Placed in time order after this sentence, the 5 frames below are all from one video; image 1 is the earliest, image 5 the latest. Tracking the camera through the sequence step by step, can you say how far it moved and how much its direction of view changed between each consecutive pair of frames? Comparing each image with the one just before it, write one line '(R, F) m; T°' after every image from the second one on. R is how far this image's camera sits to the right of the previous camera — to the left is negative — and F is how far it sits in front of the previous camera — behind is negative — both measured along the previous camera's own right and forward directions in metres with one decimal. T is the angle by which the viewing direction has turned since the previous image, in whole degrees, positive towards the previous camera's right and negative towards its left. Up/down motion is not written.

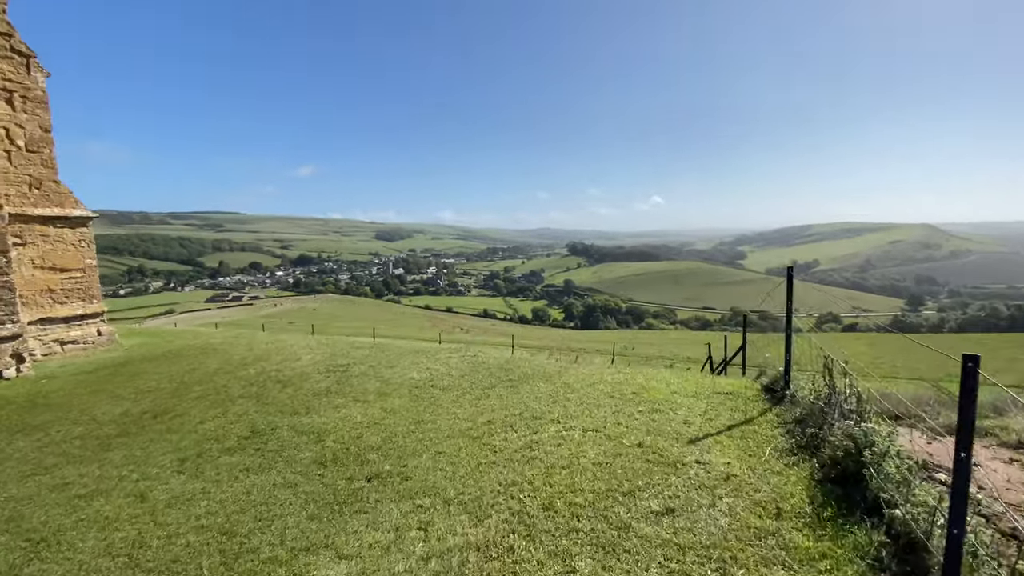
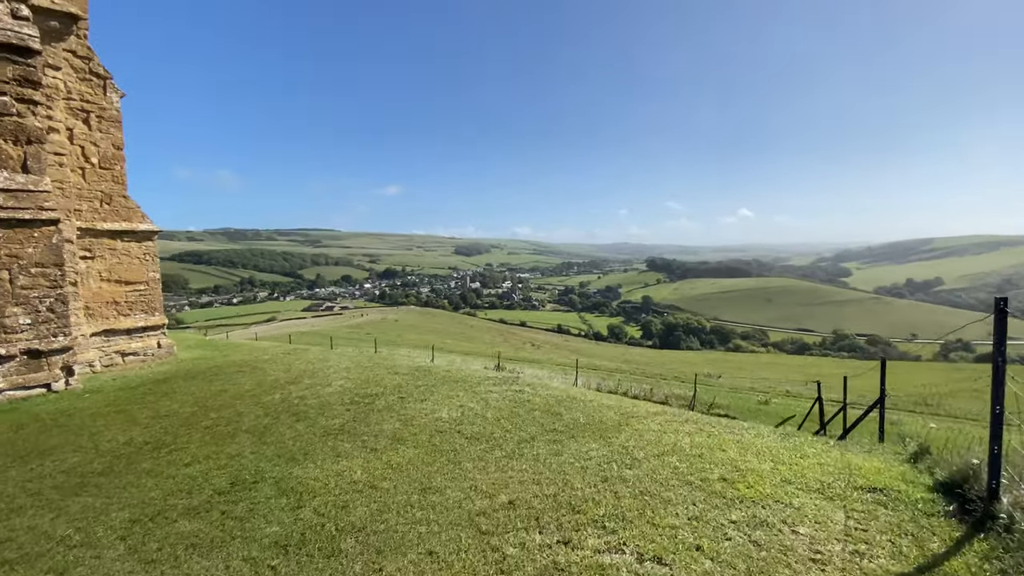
(+0.4, +1.5) m; -9°
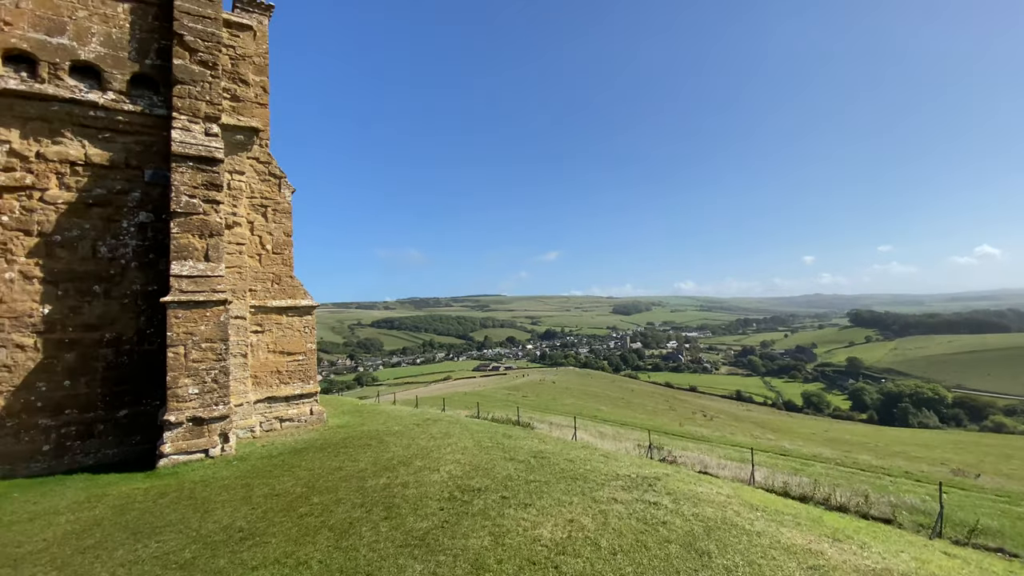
(+0.5, +1.4) m; -19°
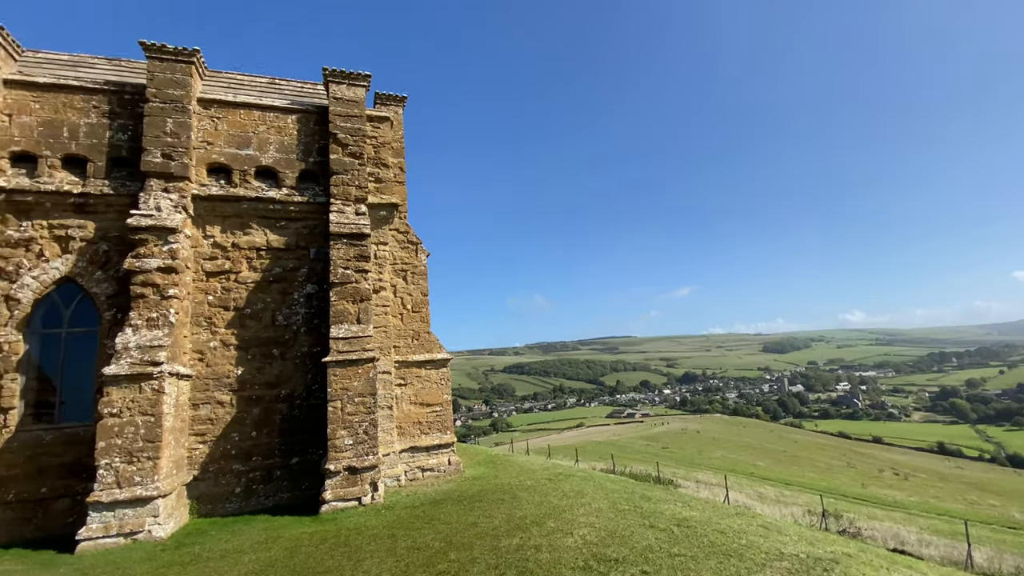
(+0.1, +0.1) m; -15°
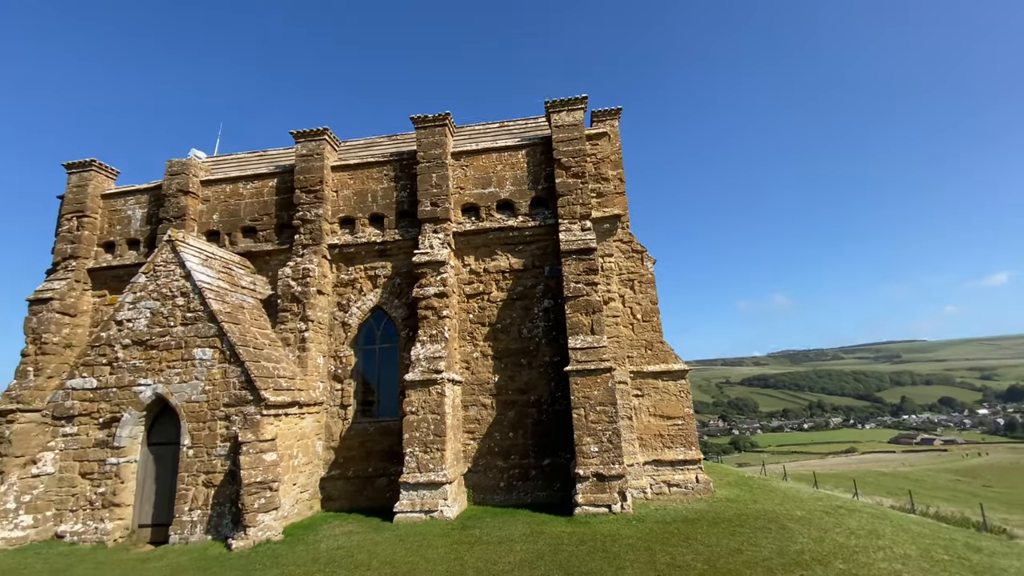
(-0.3, -0.1) m; -26°
